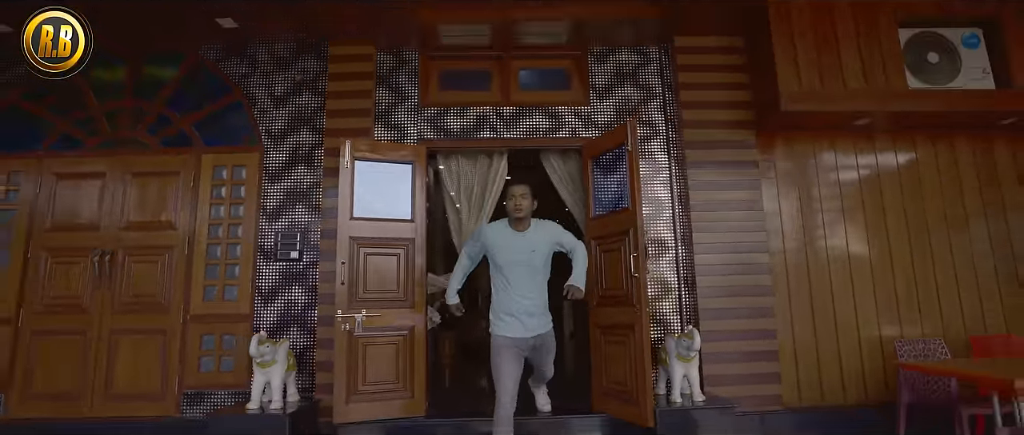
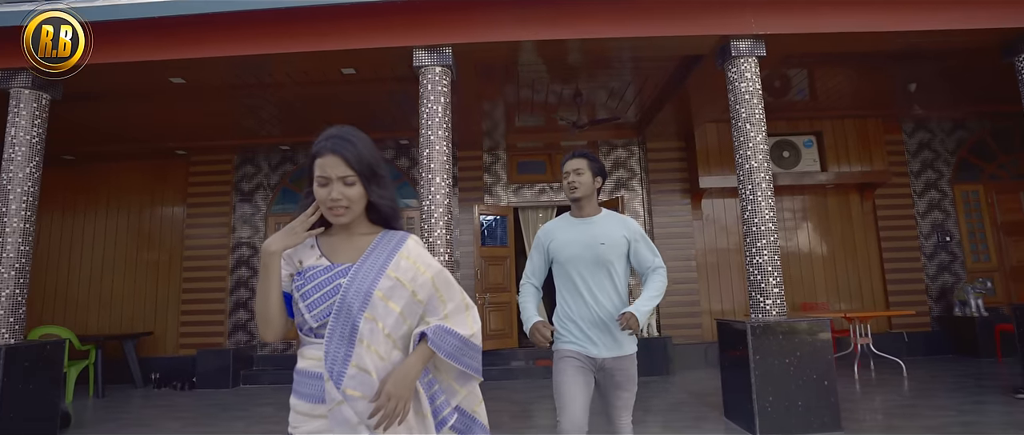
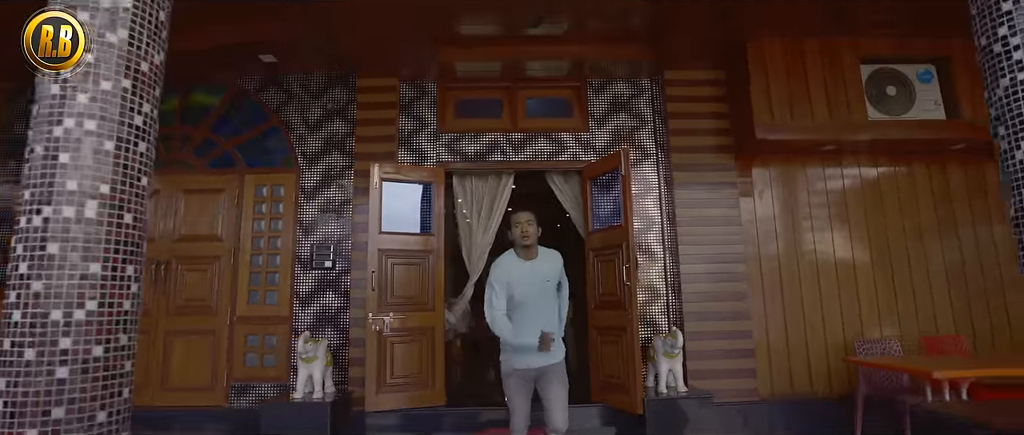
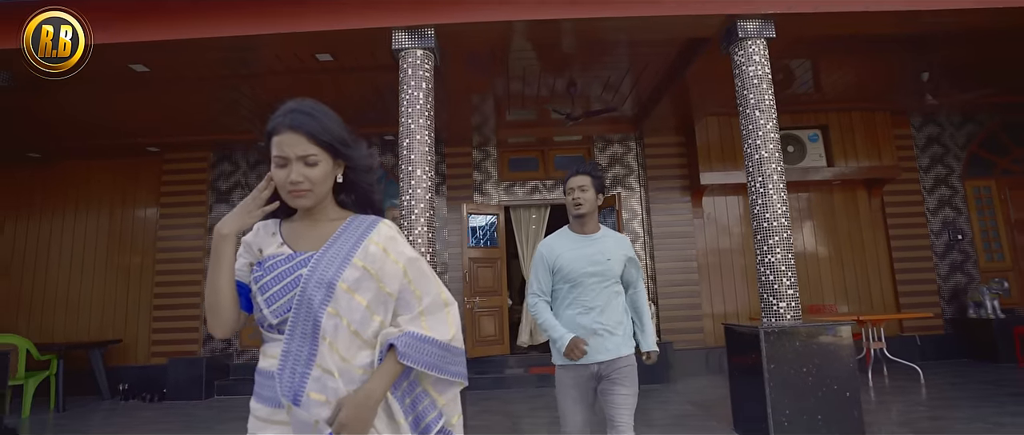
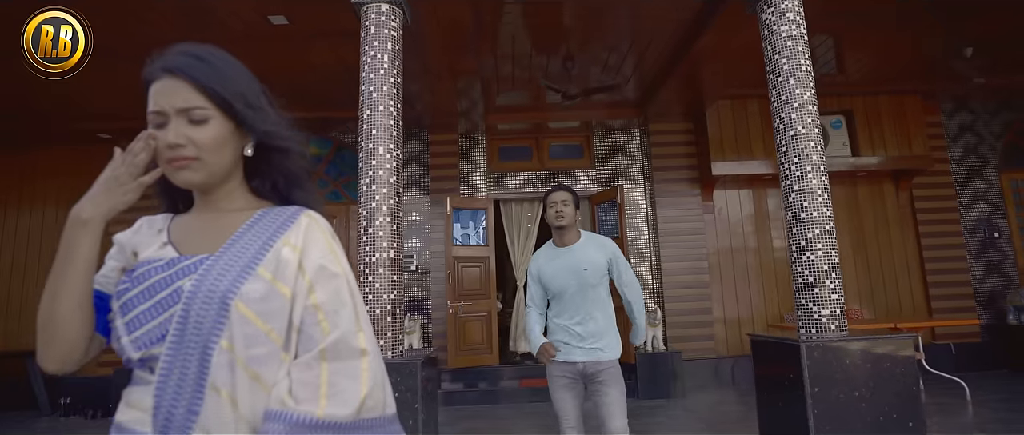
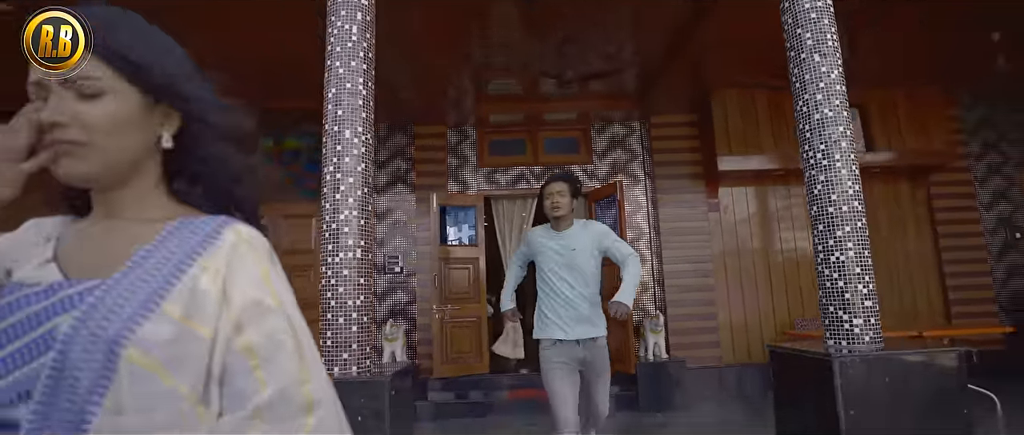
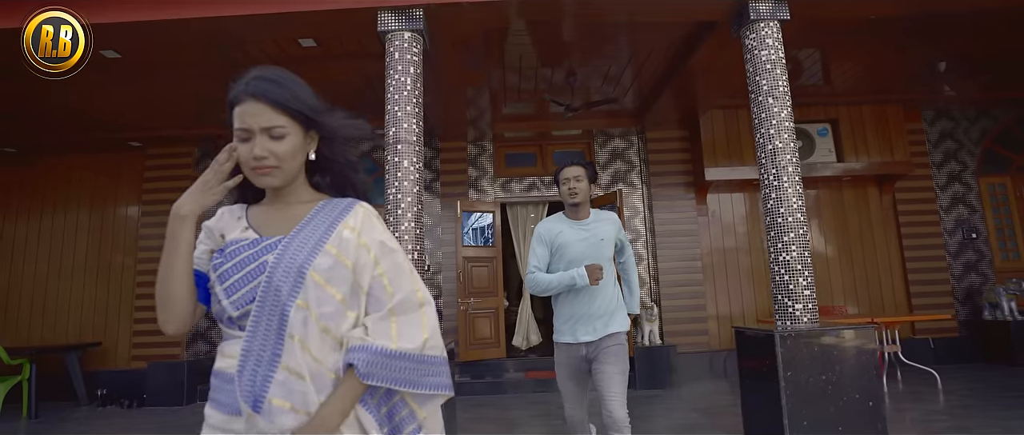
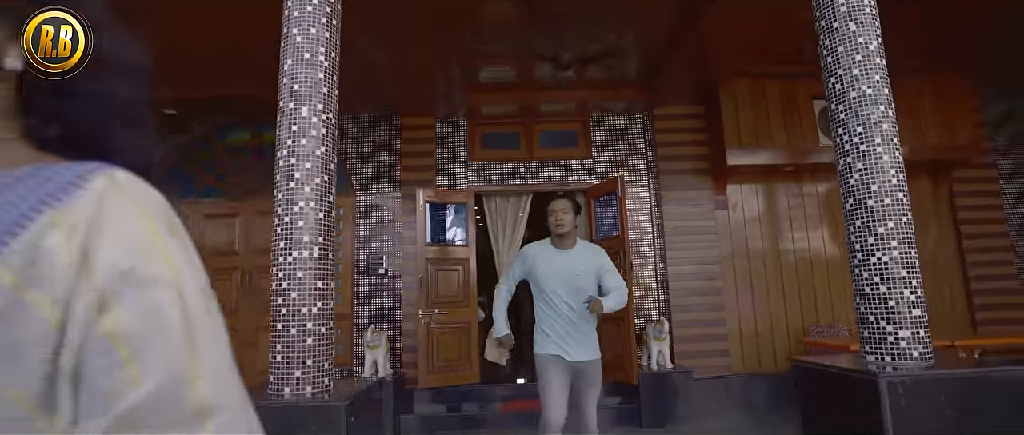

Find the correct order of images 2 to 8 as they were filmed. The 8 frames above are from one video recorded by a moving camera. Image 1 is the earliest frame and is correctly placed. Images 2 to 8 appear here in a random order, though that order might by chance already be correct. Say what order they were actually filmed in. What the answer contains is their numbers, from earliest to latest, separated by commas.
3, 8, 6, 5, 7, 4, 2
